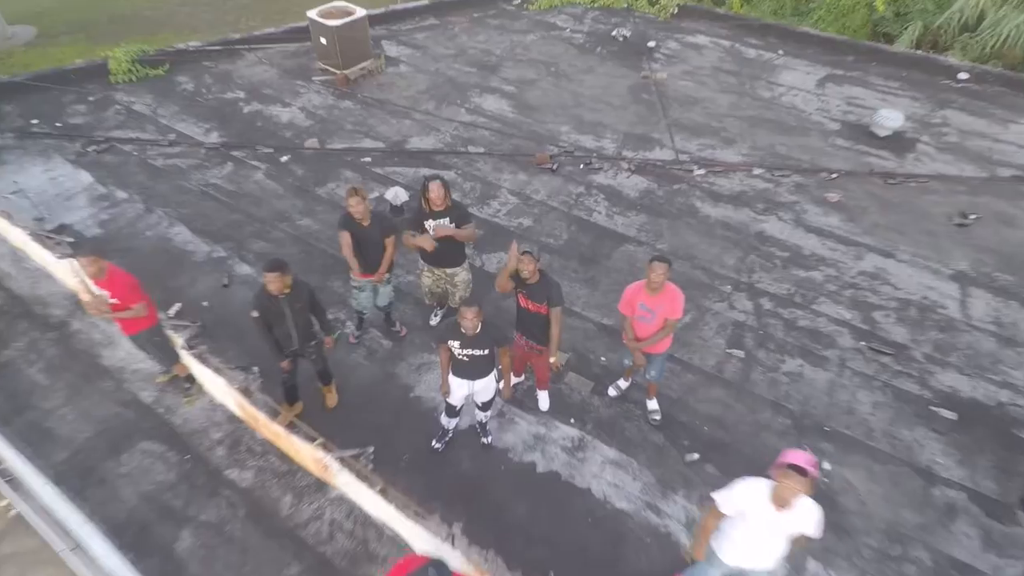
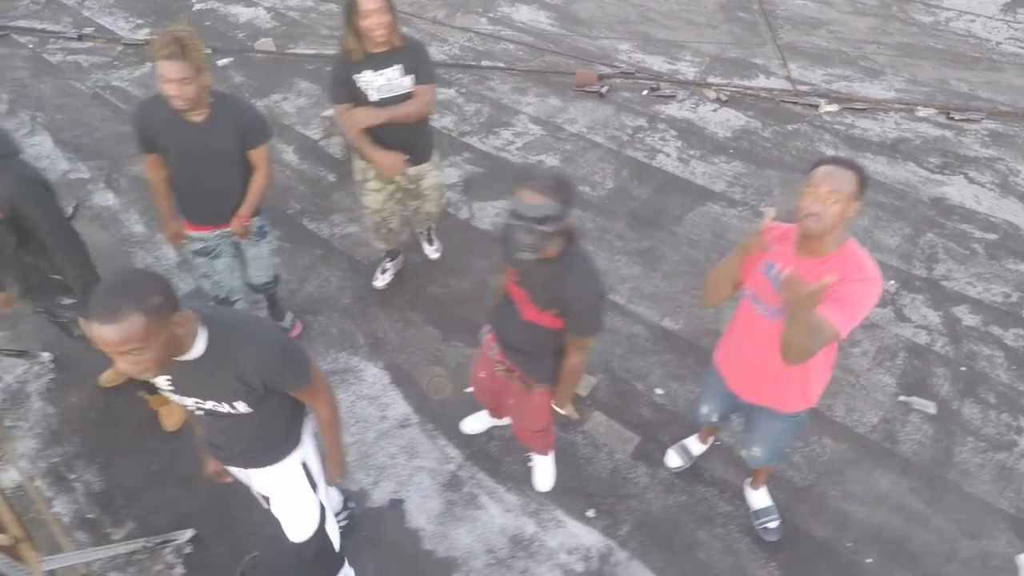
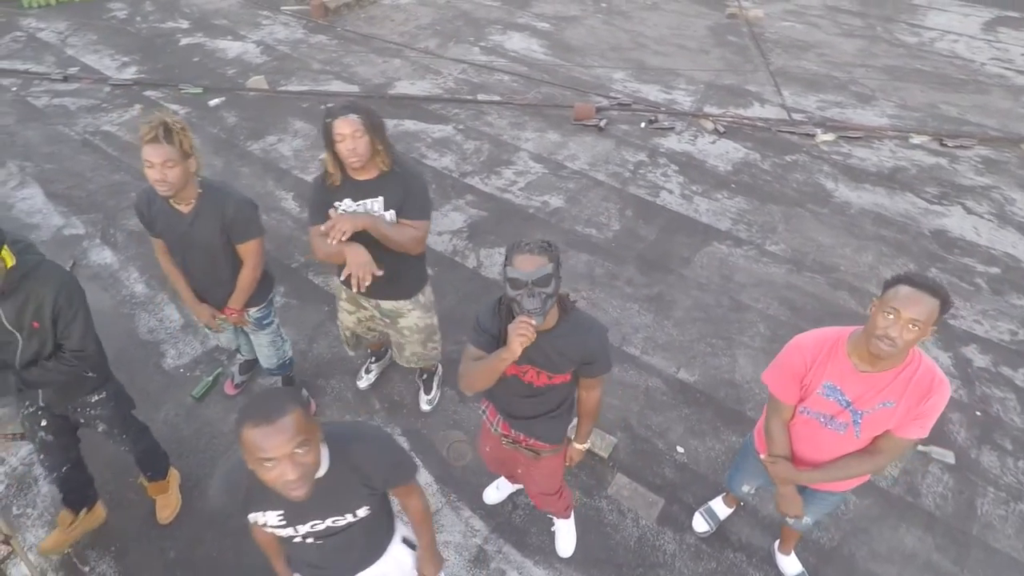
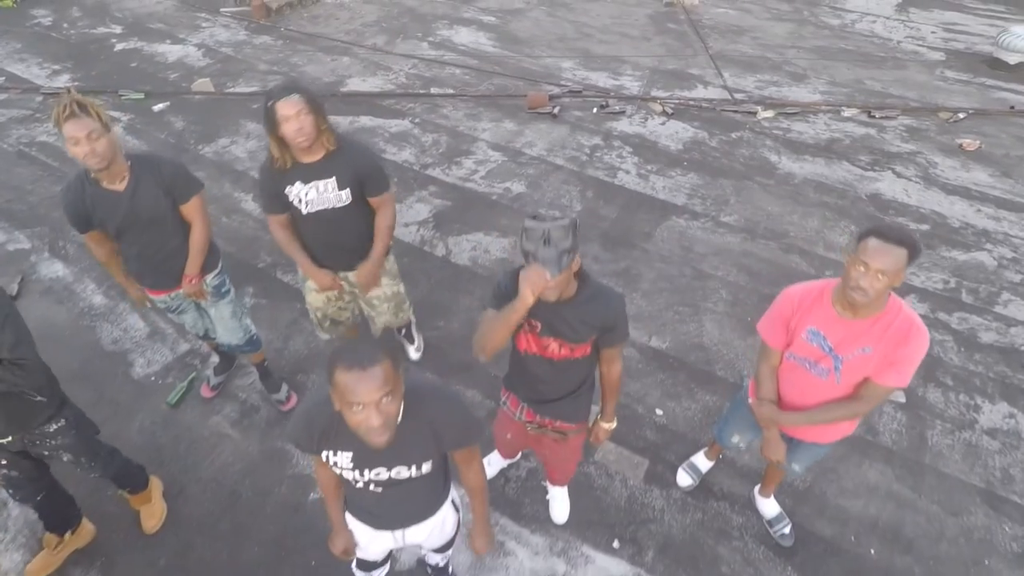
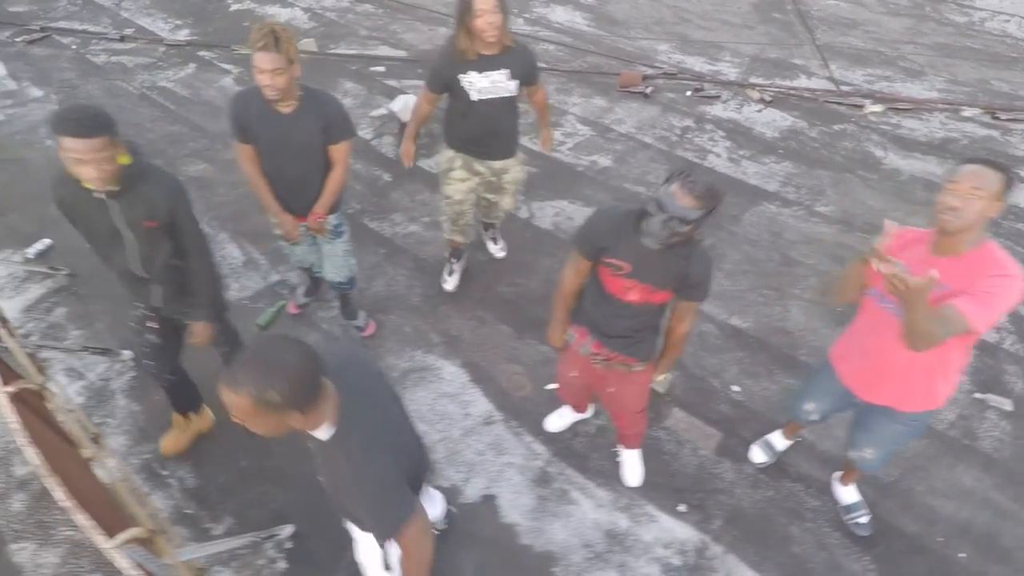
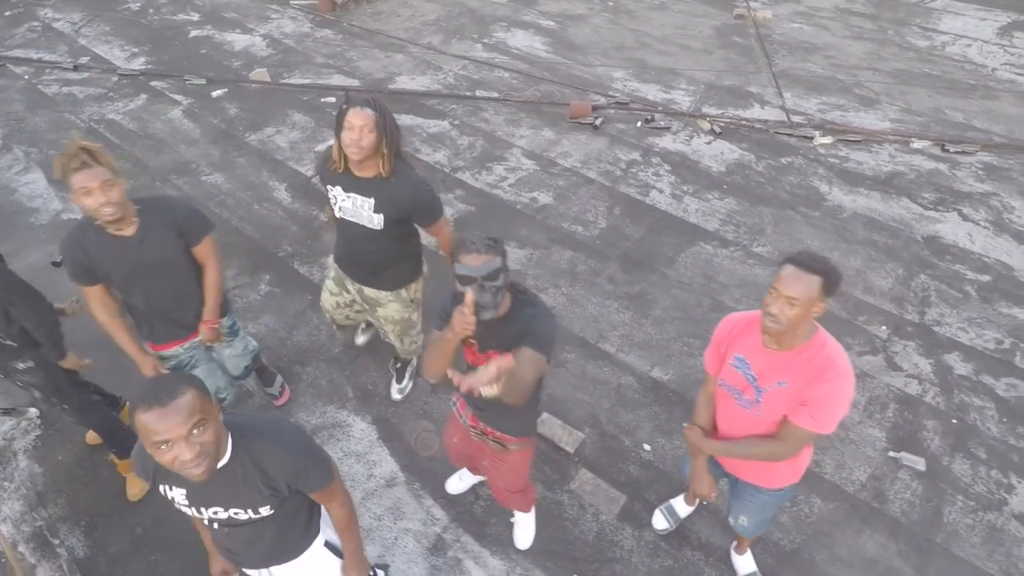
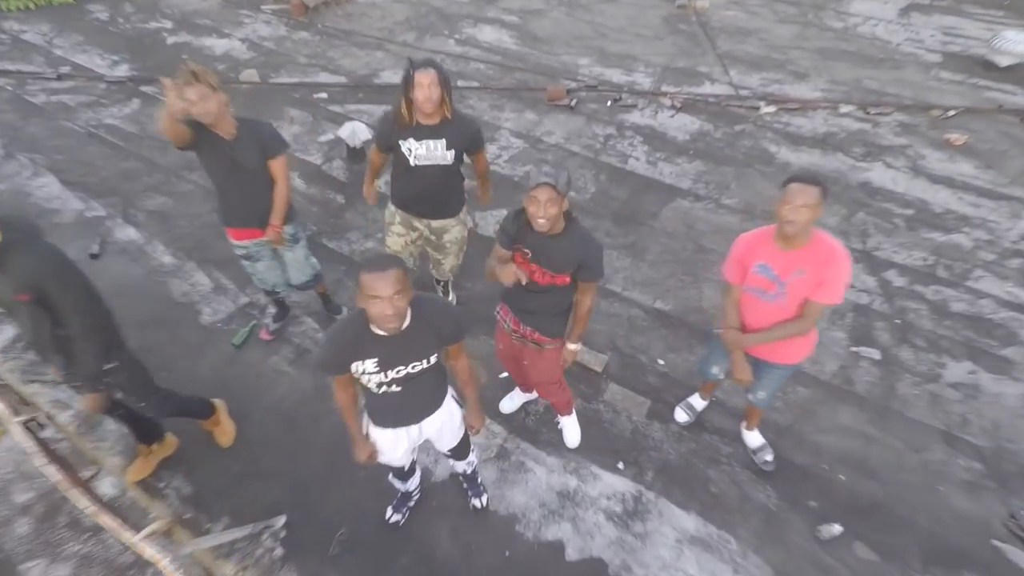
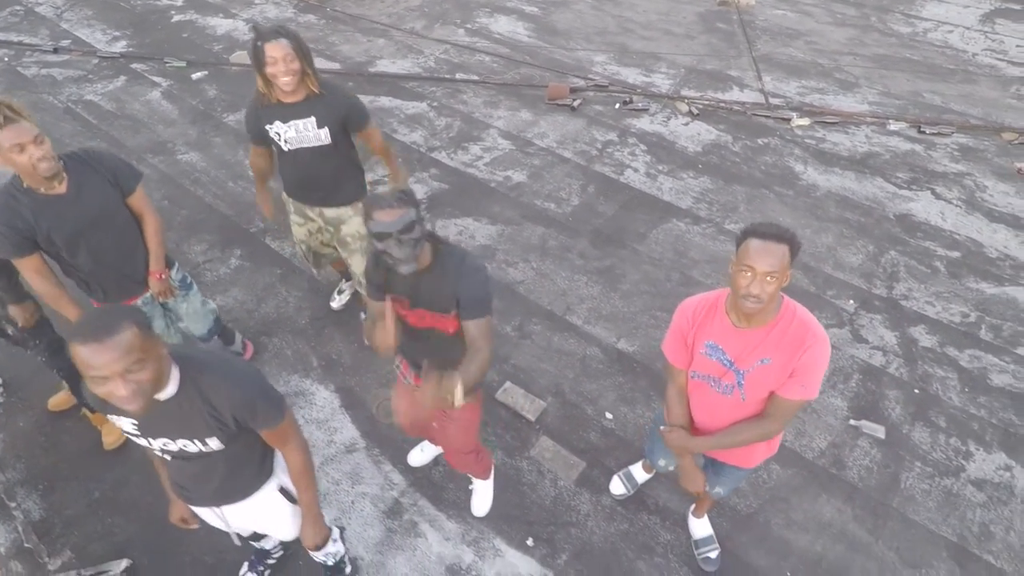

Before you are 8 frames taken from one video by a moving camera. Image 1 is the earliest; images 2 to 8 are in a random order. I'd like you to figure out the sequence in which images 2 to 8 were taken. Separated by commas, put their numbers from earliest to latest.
7, 4, 3, 6, 8, 2, 5
